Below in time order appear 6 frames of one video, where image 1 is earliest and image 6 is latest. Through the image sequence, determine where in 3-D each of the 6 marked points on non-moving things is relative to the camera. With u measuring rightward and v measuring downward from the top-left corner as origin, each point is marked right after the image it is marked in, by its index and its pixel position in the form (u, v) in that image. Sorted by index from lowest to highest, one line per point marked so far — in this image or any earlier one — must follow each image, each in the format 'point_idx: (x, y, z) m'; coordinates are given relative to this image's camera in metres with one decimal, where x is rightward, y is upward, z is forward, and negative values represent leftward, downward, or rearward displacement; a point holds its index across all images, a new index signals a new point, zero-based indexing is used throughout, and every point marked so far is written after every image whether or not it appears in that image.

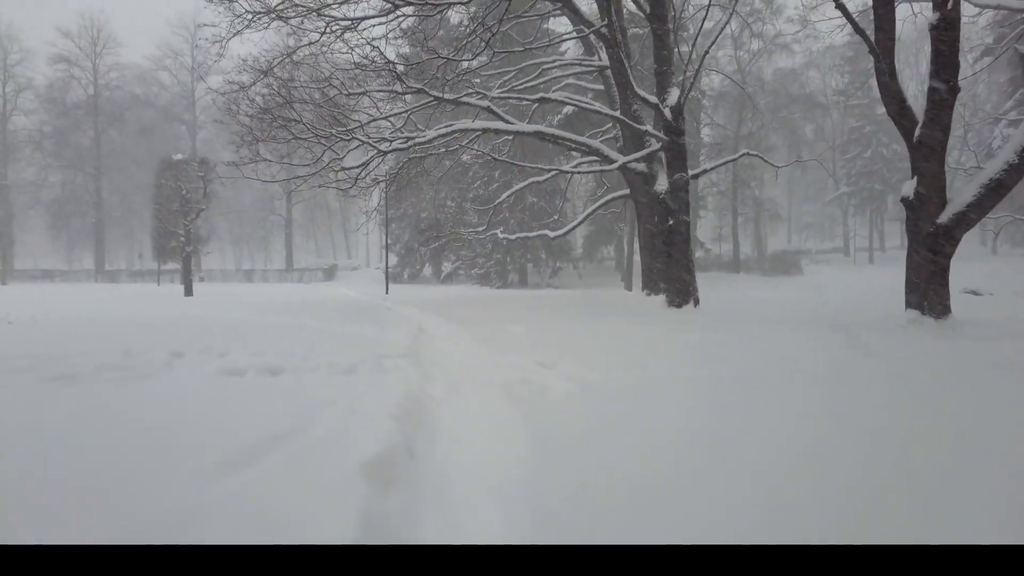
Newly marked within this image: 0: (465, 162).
0: (-1.2, +3.5, +14.8) m
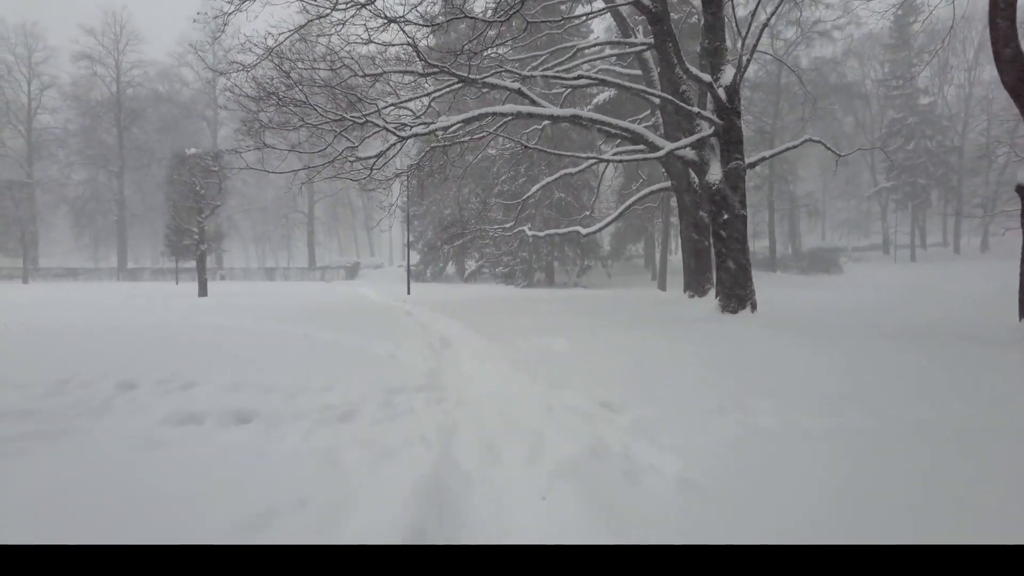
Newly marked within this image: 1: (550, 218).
0: (-0.5, +3.6, +14.3) m
1: (+1.6, +2.6, +19.6) m
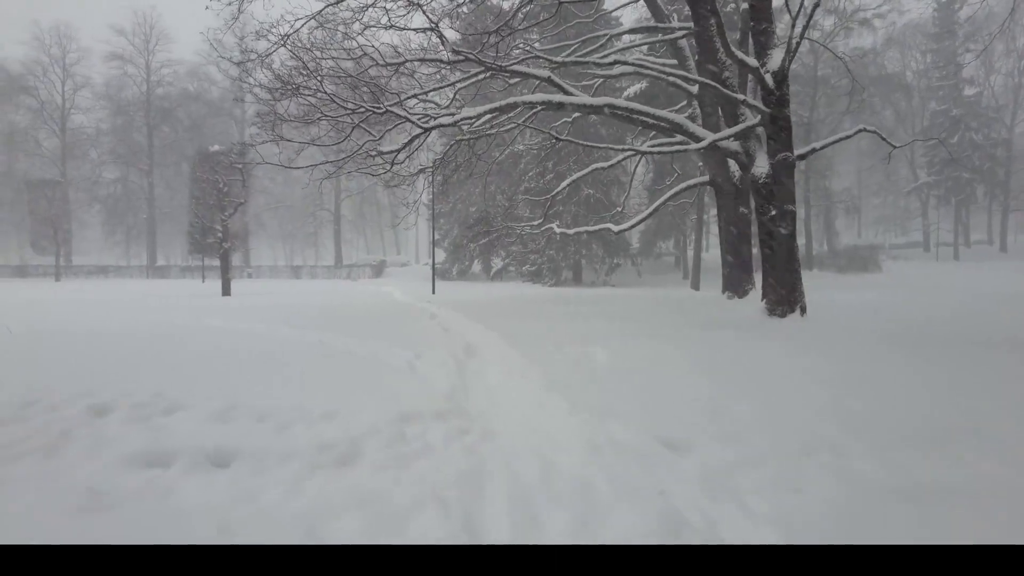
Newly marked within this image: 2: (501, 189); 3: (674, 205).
0: (+0.2, +3.6, +14.1) m
1: (+2.5, +2.7, +19.2) m
2: (-0.4, +3.8, +19.9) m
3: (+5.2, +2.6, +16.8) m
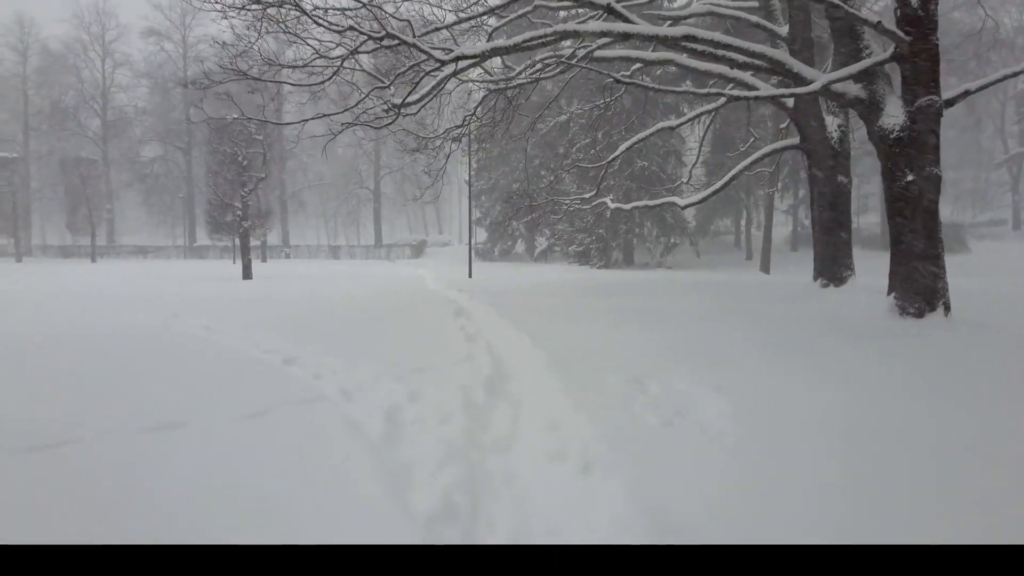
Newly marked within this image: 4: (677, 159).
0: (+1.3, +4.1, +13.0) m
1: (+4.1, +3.3, +18.0) m
2: (+1.2, +4.5, +18.9) m
3: (+6.5, +3.2, +15.4) m
4: (+6.0, +4.7, +19.1) m
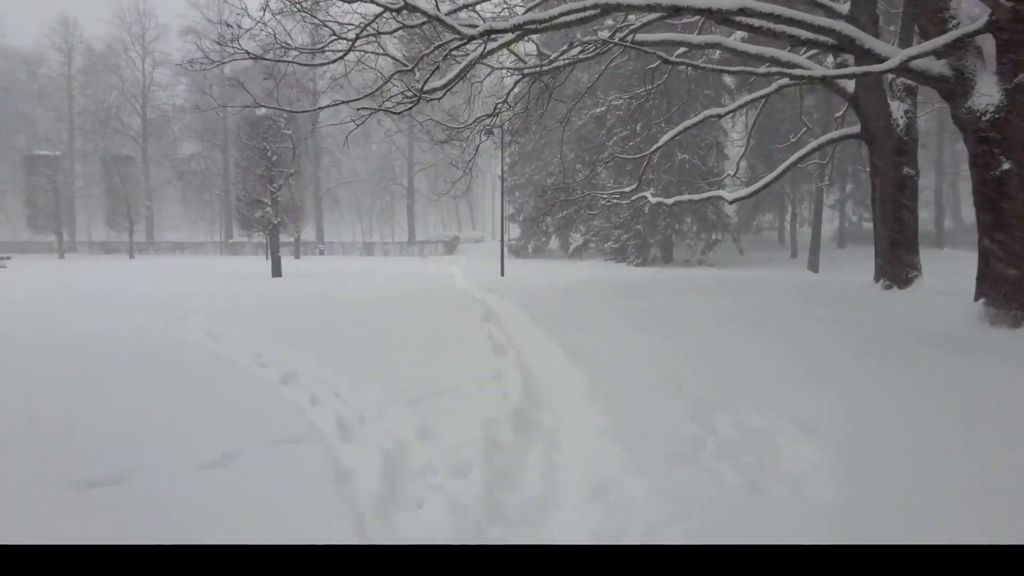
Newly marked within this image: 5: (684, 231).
0: (+2.1, +4.1, +12.7) m
1: (+5.2, +3.4, +17.5) m
2: (+2.4, +4.6, +18.5) m
3: (+7.5, +3.2, +14.7) m
4: (+7.2, +4.8, +18.5) m
5: (+6.3, +2.1, +19.8) m
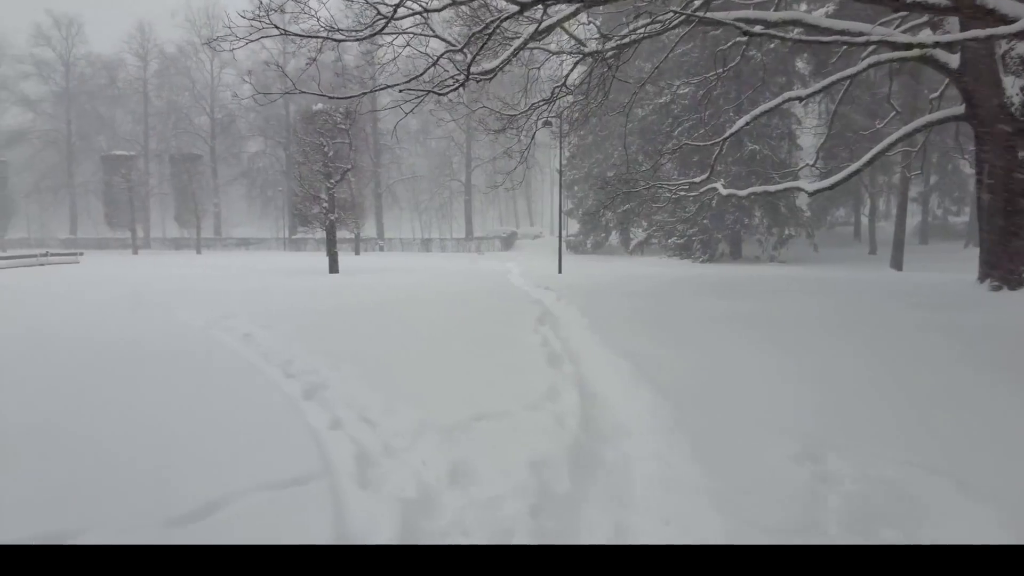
0: (+3.4, +4.2, +12.1) m
1: (+6.9, +3.5, +16.6) m
2: (+4.2, +4.7, +17.9) m
3: (+8.9, +3.3, +13.7) m
4: (+9.0, +4.9, +17.4) m
5: (+8.2, +2.2, +18.8) m
